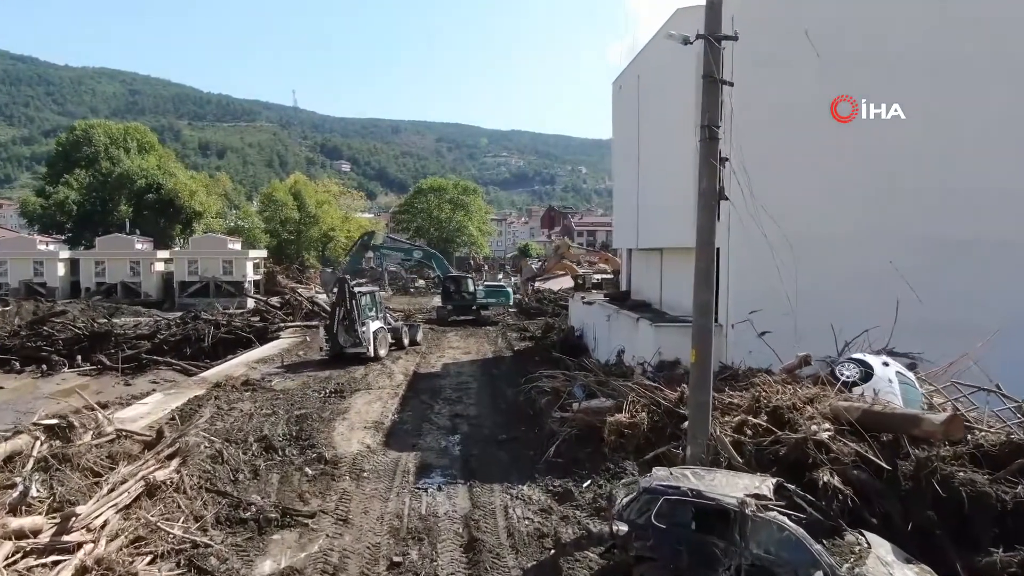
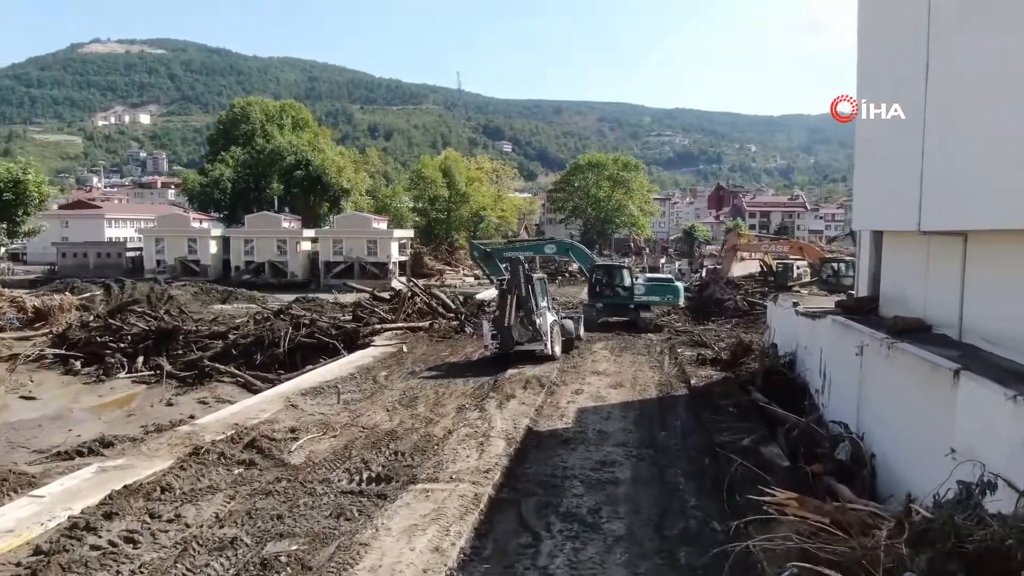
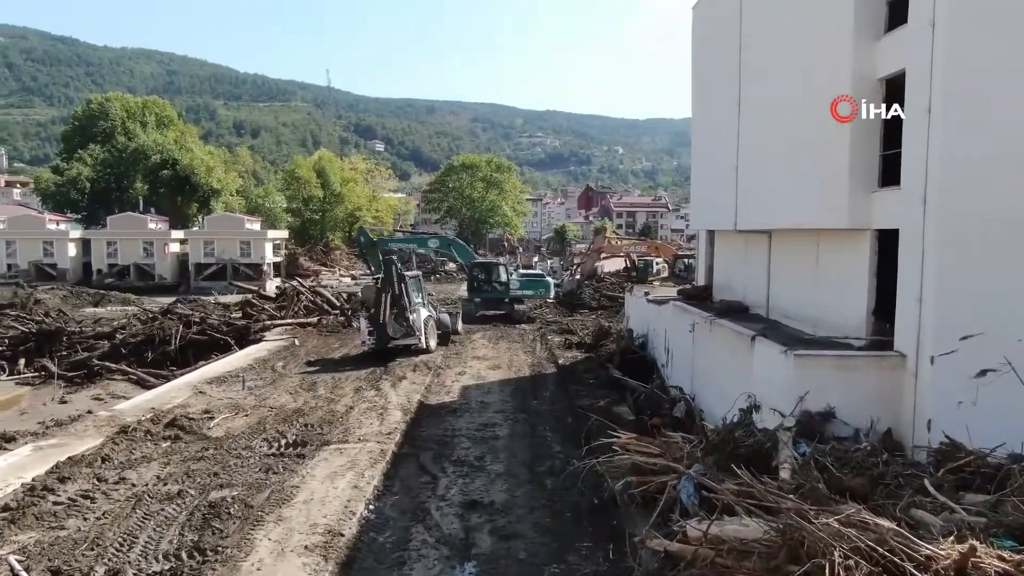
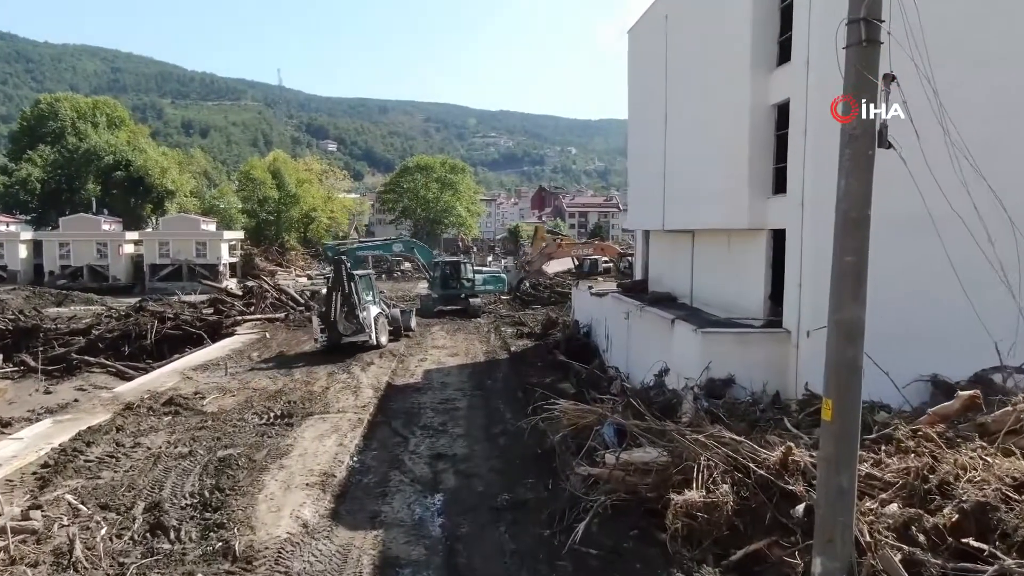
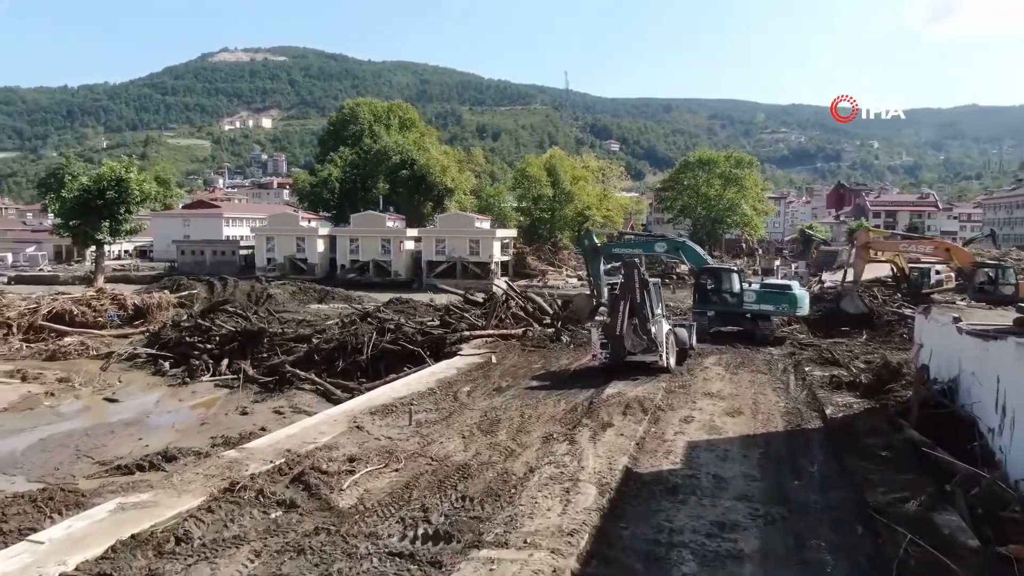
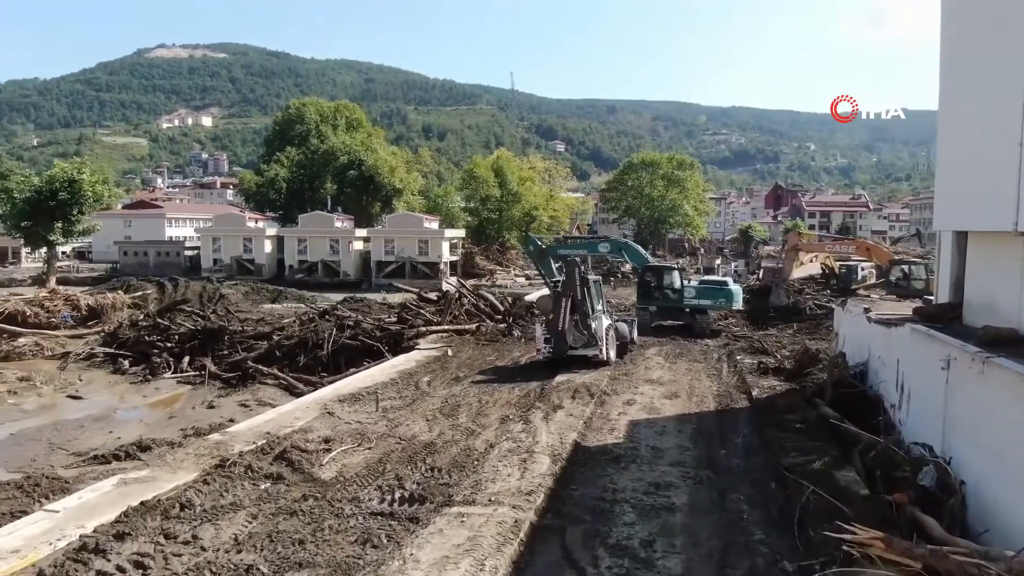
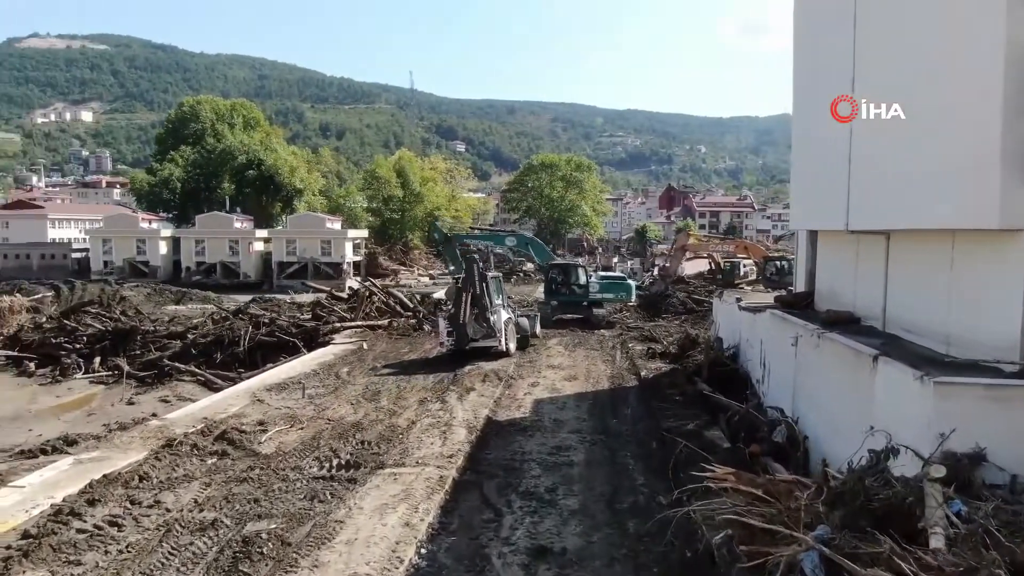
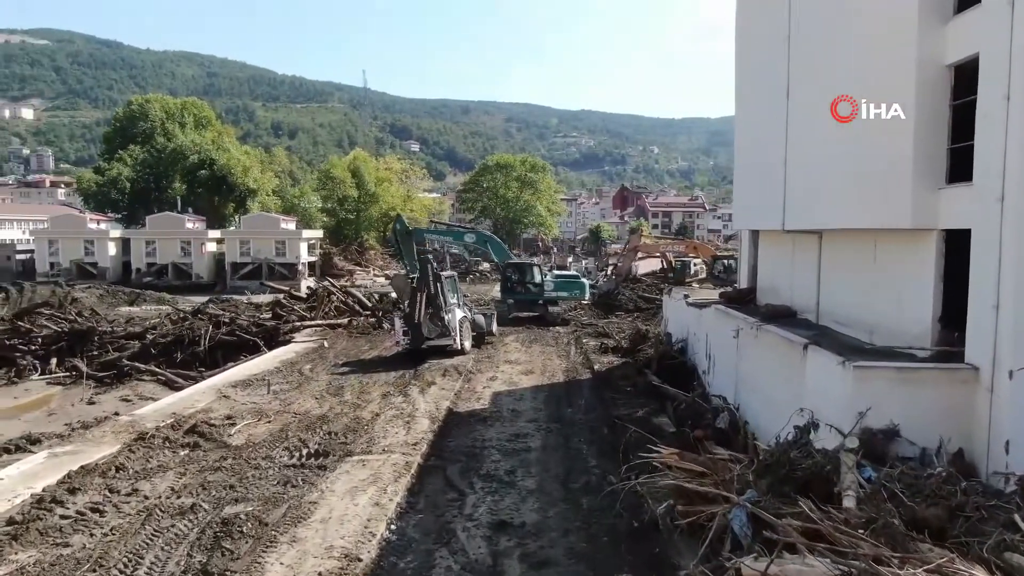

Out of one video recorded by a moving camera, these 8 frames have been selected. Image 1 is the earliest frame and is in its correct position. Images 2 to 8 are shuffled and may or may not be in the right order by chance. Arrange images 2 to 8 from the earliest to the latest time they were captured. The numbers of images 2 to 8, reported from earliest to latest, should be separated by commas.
4, 3, 8, 7, 2, 6, 5
